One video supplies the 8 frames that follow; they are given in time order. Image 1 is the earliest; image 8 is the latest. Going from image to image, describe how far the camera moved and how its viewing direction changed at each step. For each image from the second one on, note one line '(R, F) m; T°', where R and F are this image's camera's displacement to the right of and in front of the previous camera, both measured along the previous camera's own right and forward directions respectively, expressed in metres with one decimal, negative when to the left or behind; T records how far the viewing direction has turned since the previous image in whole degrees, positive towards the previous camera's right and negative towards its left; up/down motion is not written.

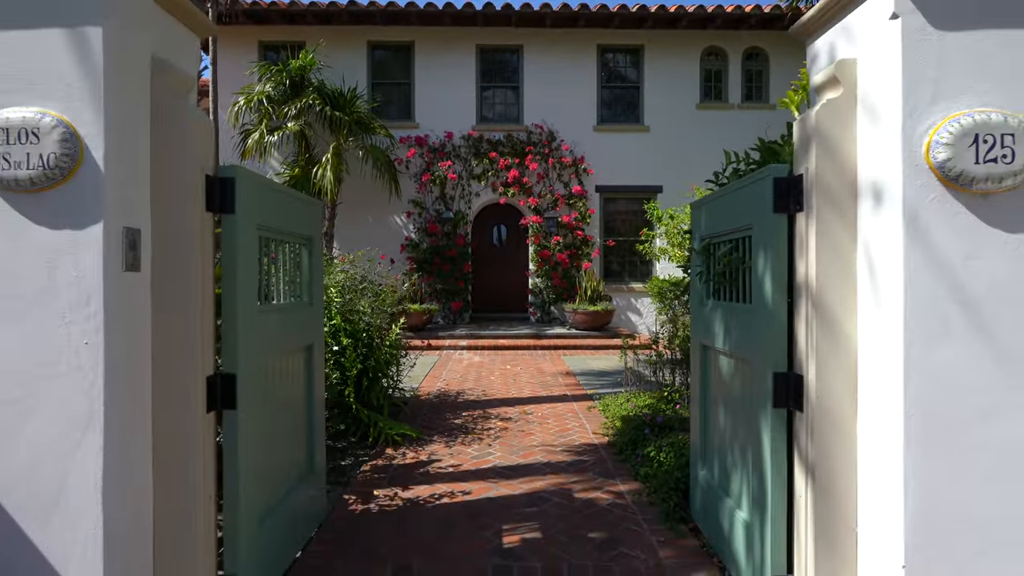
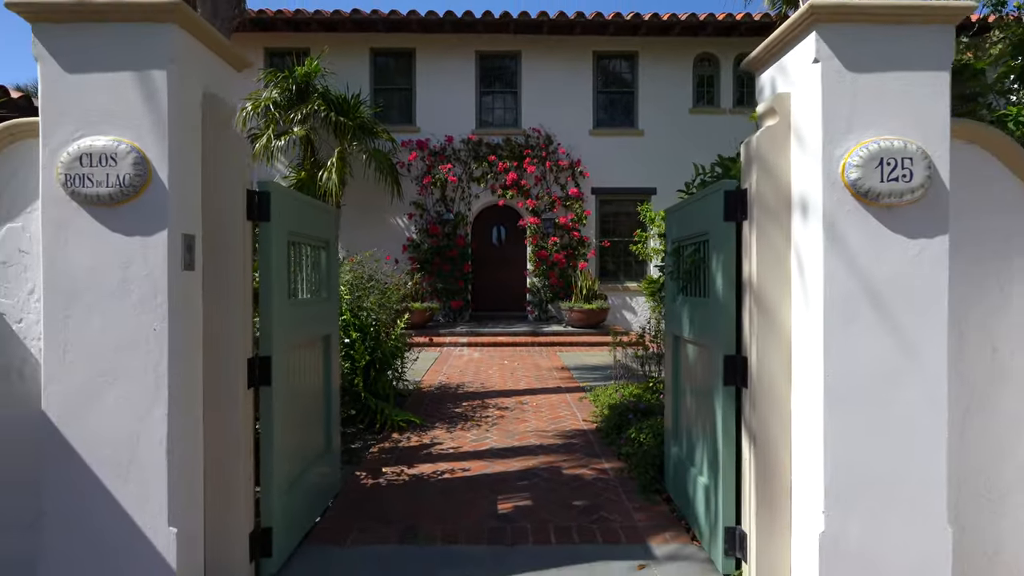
(0.0, -0.4) m; 0°
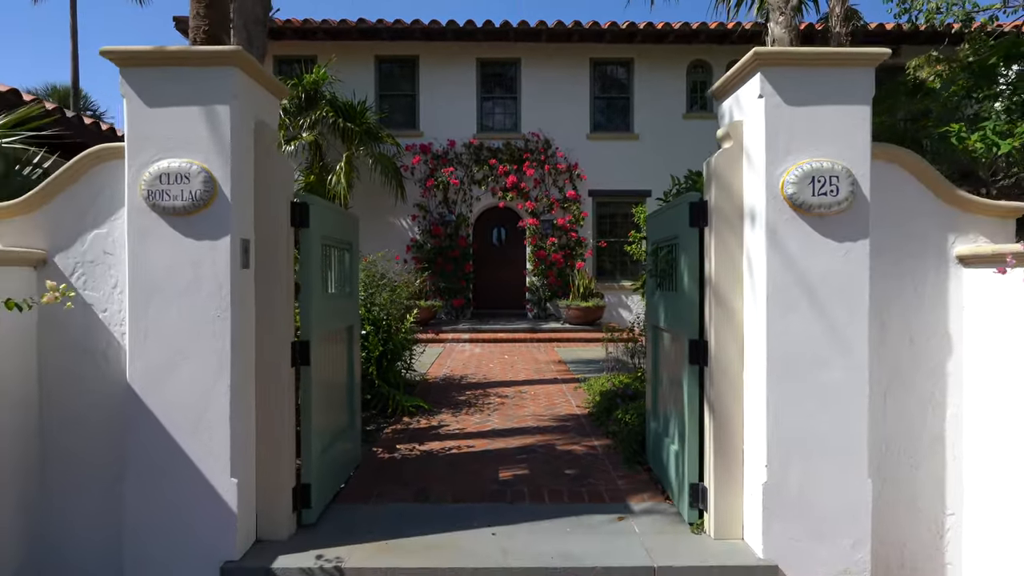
(0.0, -0.5) m; 0°
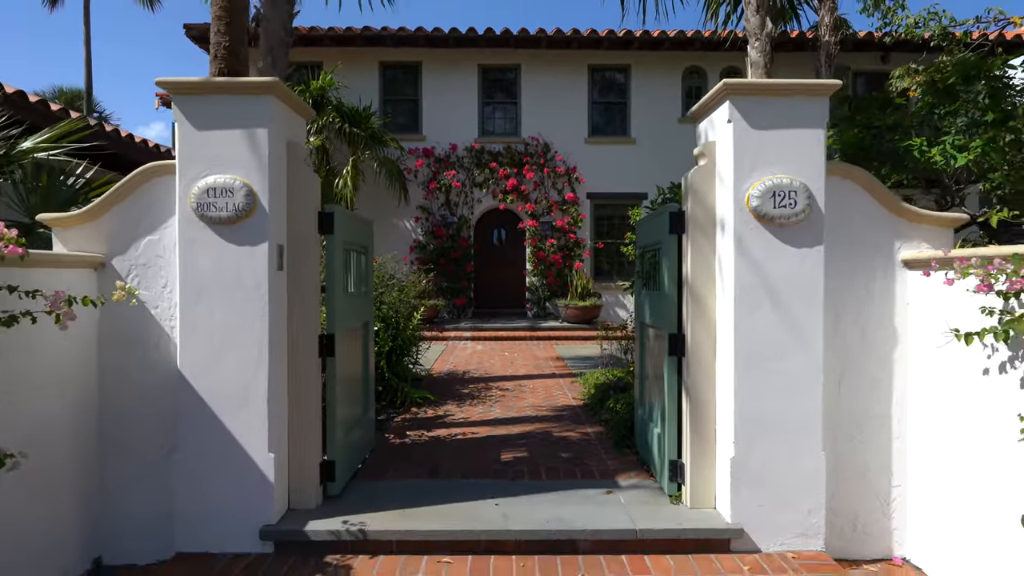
(0.0, -0.4) m; 0°
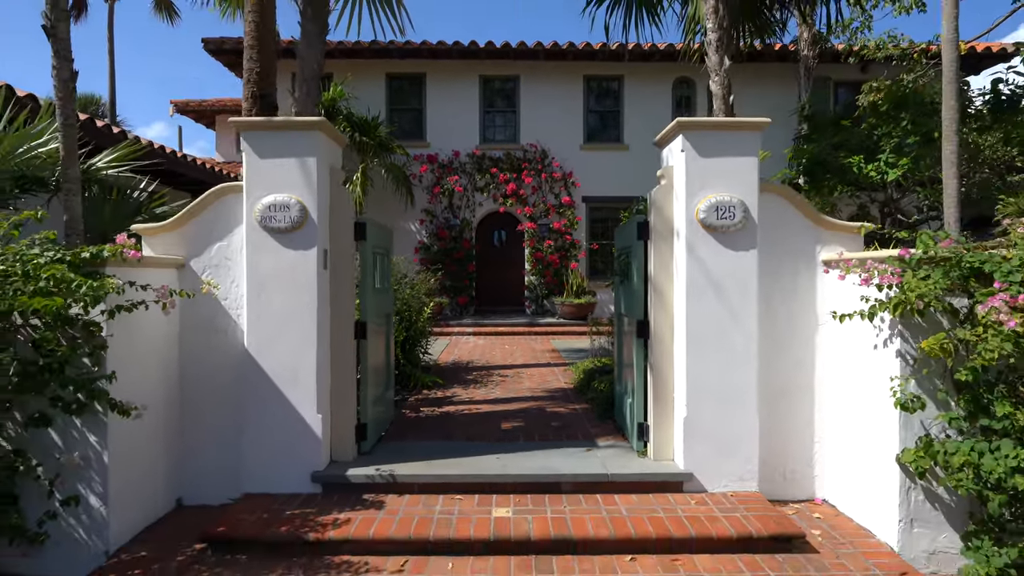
(0.0, -0.8) m; 0°
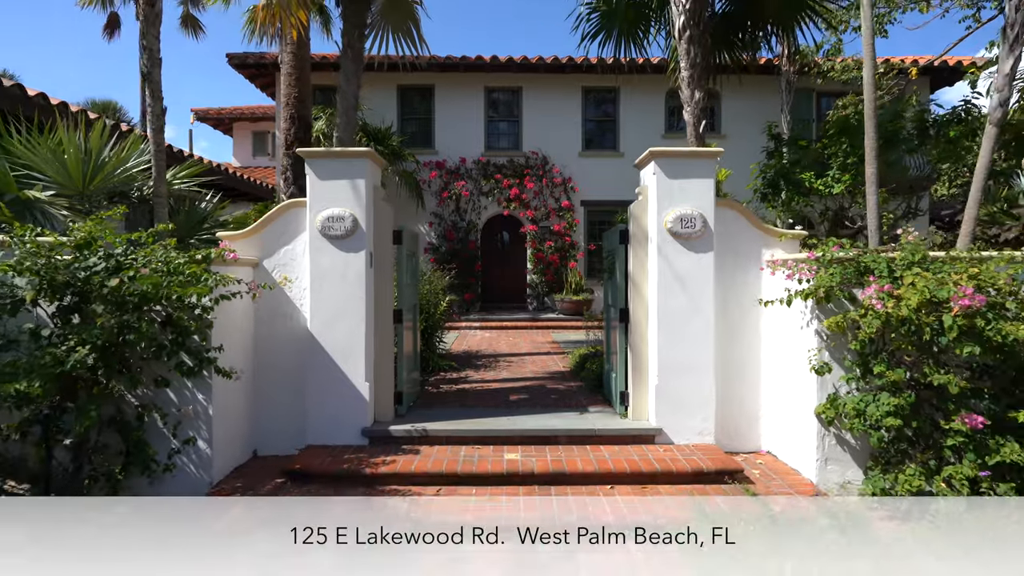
(0.0, -1.1) m; 0°
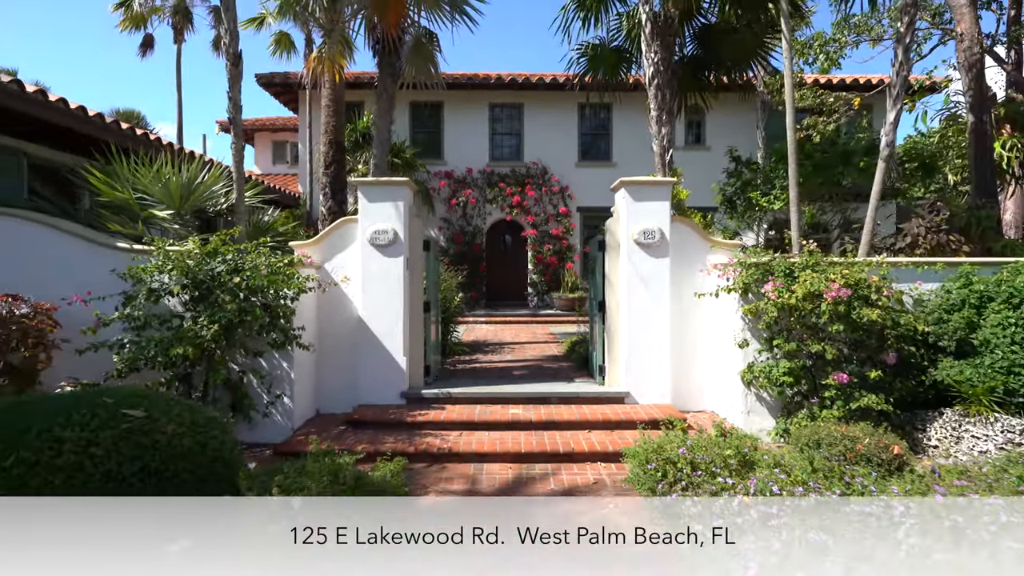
(0.0, -1.6) m; 0°
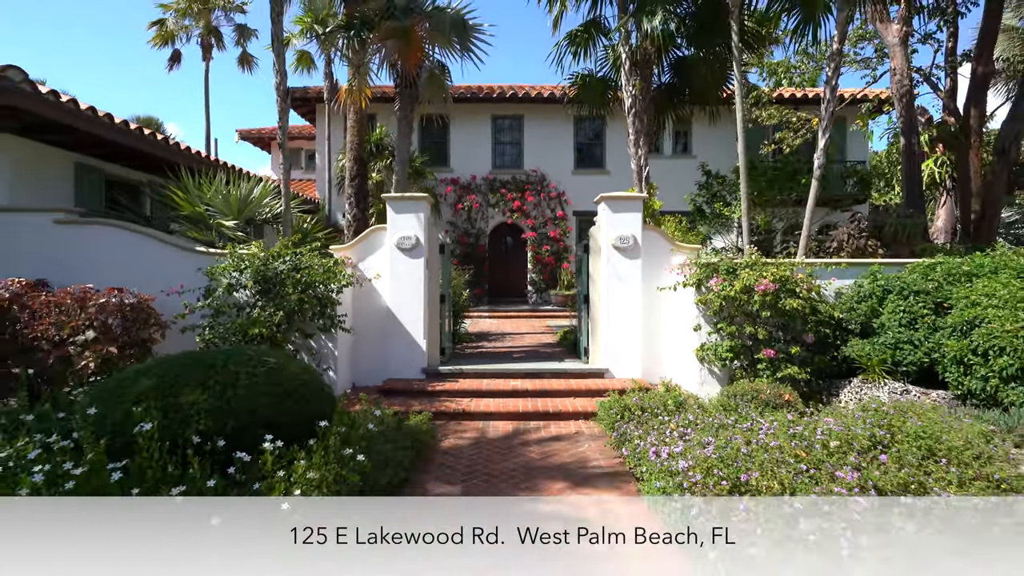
(0.0, -1.5) m; 0°
